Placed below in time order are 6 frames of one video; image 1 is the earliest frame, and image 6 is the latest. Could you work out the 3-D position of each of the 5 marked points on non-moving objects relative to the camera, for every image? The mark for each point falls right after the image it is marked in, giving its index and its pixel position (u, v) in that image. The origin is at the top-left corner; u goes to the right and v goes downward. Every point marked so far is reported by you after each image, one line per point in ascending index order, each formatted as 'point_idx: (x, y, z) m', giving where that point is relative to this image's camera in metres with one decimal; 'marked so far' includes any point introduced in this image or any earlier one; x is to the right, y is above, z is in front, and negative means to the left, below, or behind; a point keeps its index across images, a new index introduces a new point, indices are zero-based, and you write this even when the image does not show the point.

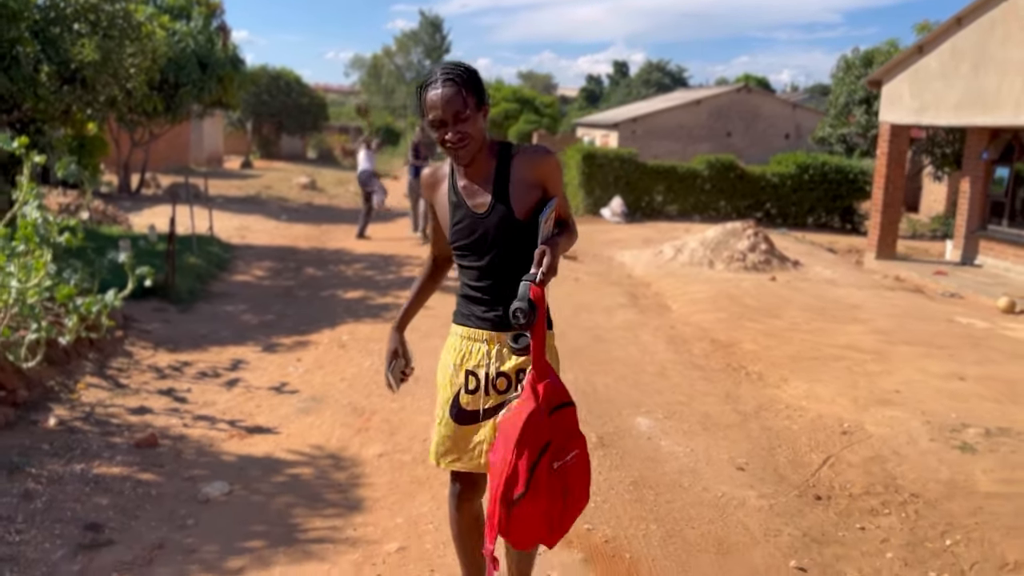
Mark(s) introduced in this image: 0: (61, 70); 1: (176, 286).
0: (-5.2, +2.5, +10.0) m
1: (-3.3, 0.0, +8.5) m
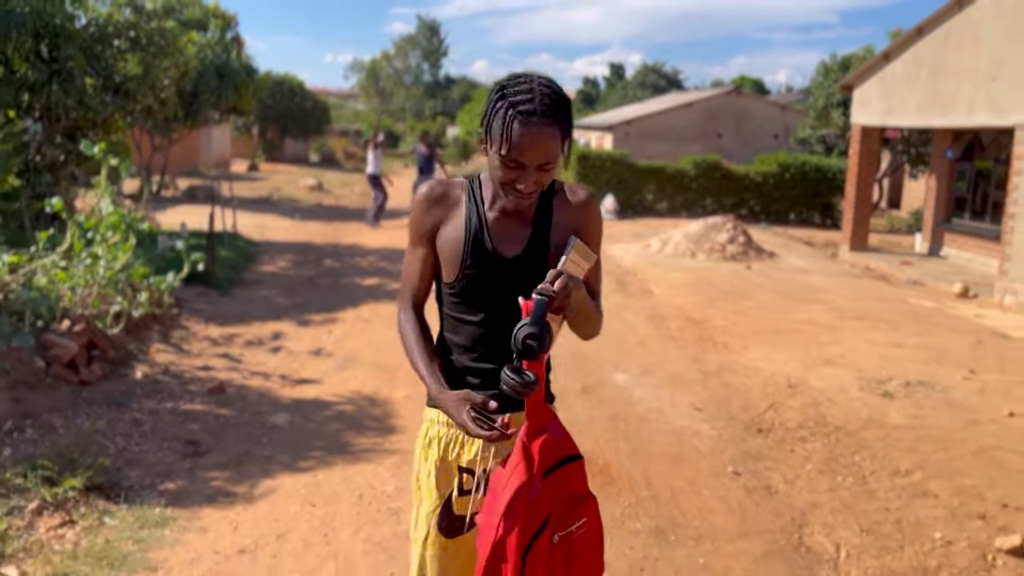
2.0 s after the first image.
0: (-5.2, +2.6, +11.1) m
1: (-3.3, +0.2, +9.7) m
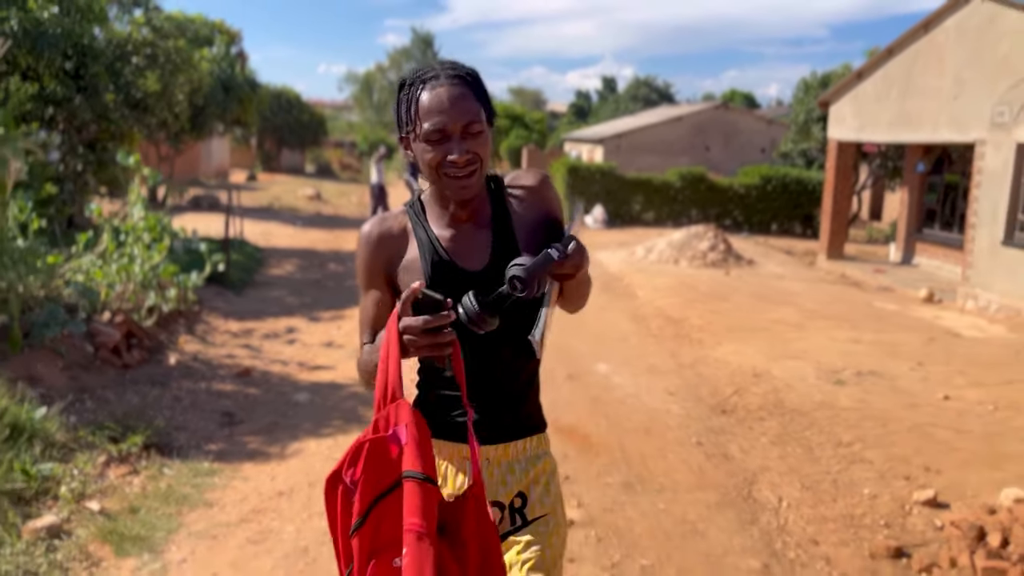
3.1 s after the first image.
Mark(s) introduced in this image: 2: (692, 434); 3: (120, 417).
0: (-5.3, +2.6, +11.9) m
1: (-3.4, +0.2, +10.5) m
2: (+1.3, -1.0, +6.1) m
3: (-2.4, -0.8, +5.3) m
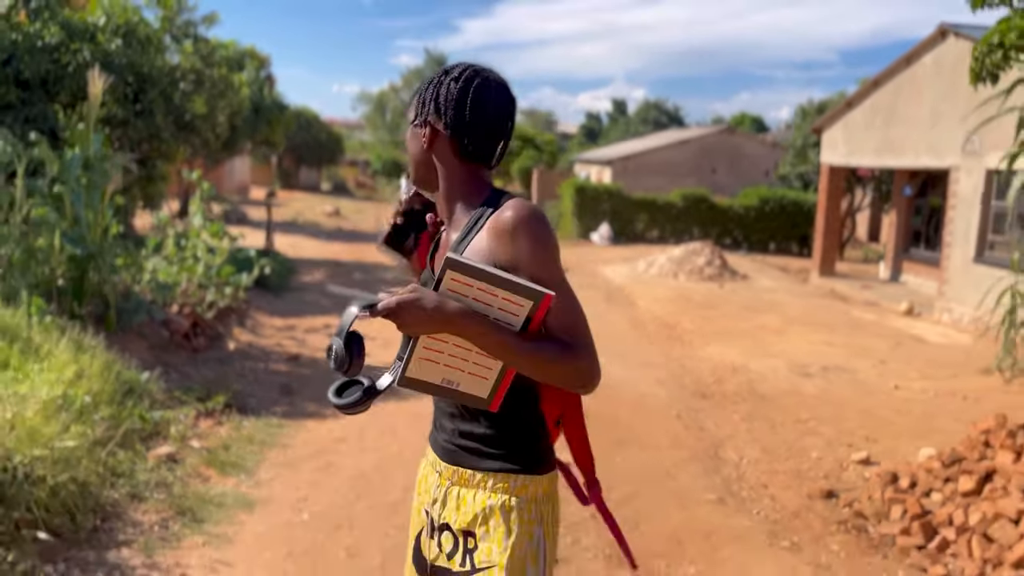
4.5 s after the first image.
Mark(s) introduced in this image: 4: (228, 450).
0: (-5.1, +2.6, +13.2) m
1: (-3.3, +0.1, +11.7) m
2: (+1.4, -1.0, +7.2) m
3: (-2.3, -0.7, +6.5) m
4: (-1.7, -1.0, +5.3) m
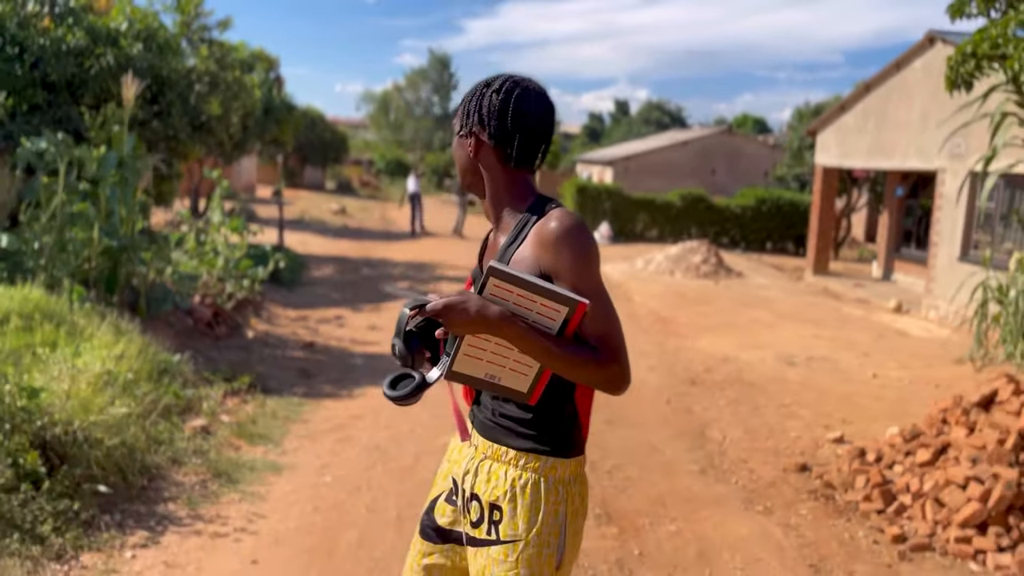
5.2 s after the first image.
0: (-5.1, +2.7, +13.7) m
1: (-3.2, +0.2, +12.2) m
2: (+1.4, -1.0, +7.7) m
3: (-2.3, -0.6, +7.0) m
4: (-1.7, -0.9, +5.8) m
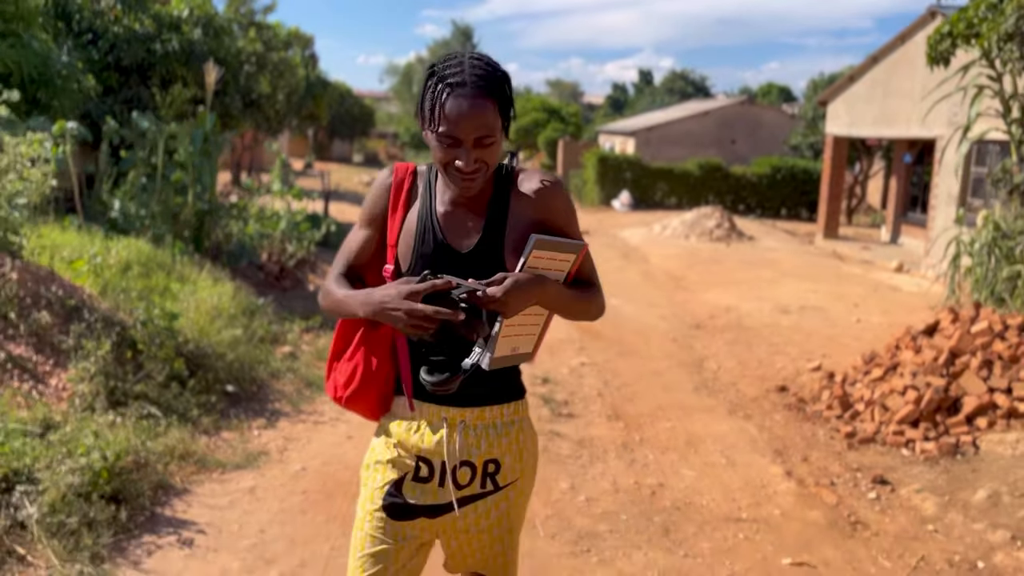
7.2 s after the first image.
0: (-4.6, +3.3, +15.0) m
1: (-2.8, +0.8, +13.5) m
2: (+1.6, -0.5, +9.0) m
3: (-2.0, -0.2, +8.3) m
4: (-1.5, -0.5, +7.1) m
